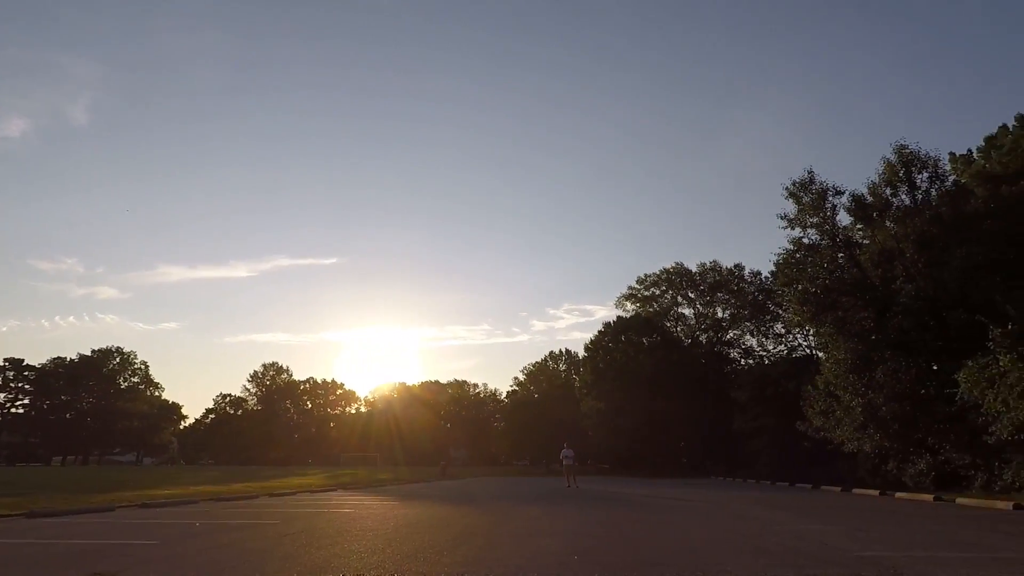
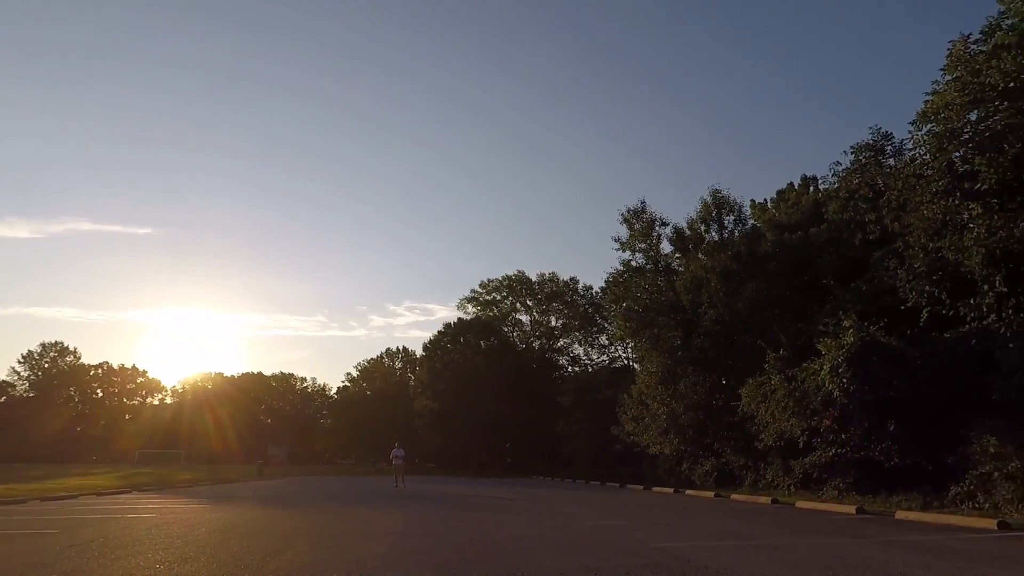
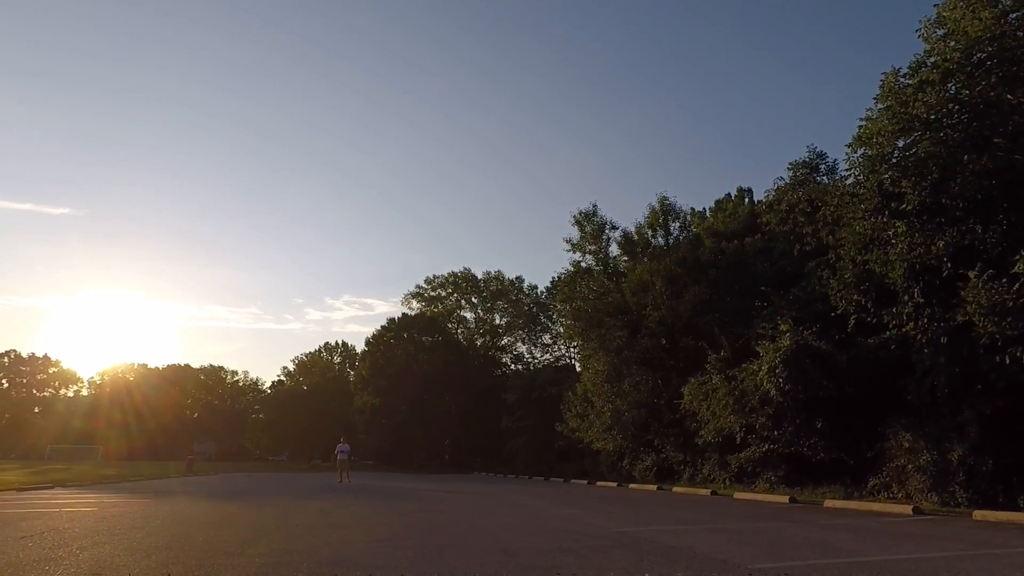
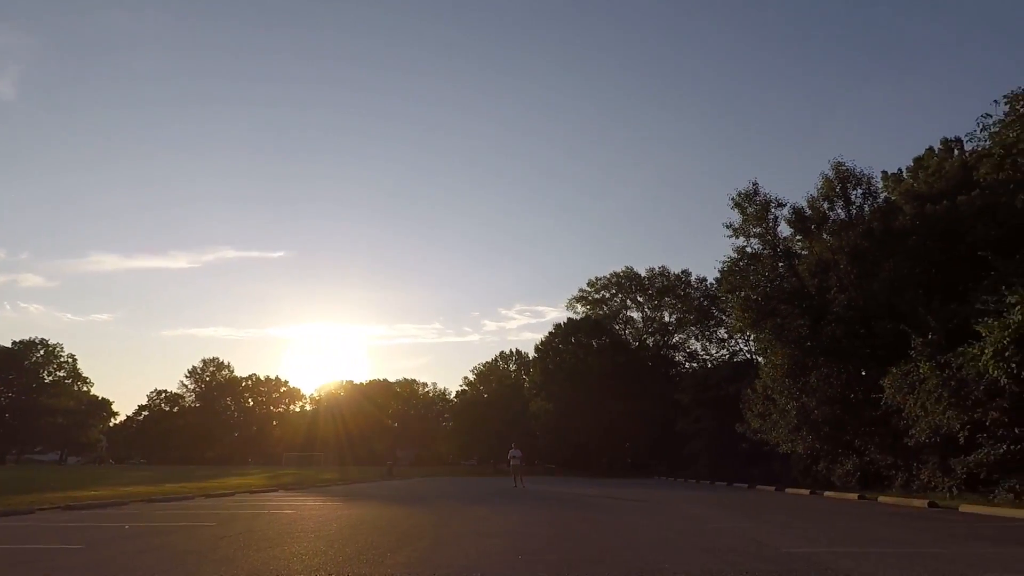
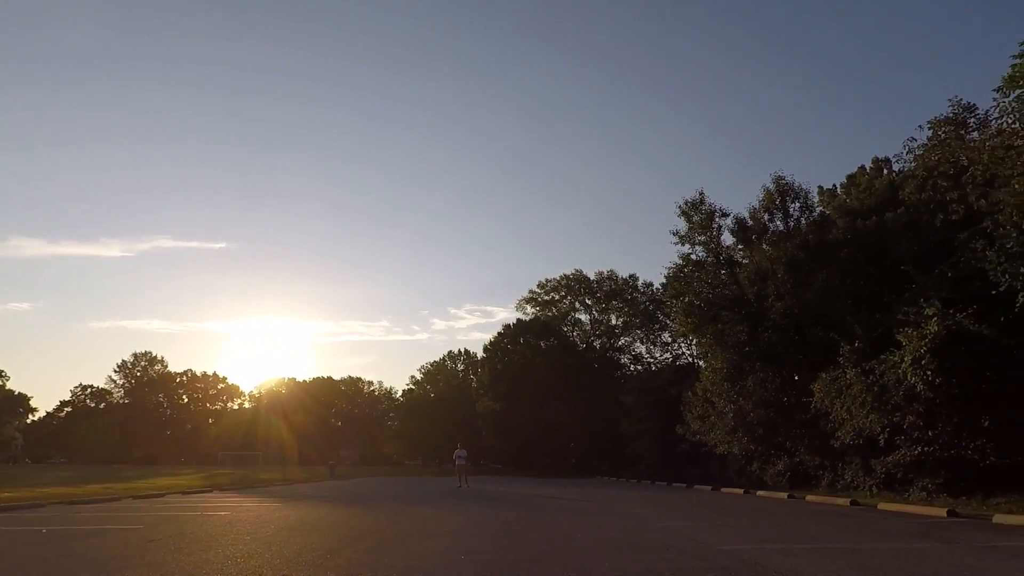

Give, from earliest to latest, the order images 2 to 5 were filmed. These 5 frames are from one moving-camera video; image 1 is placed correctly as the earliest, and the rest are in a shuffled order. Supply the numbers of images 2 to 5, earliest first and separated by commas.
4, 5, 2, 3
